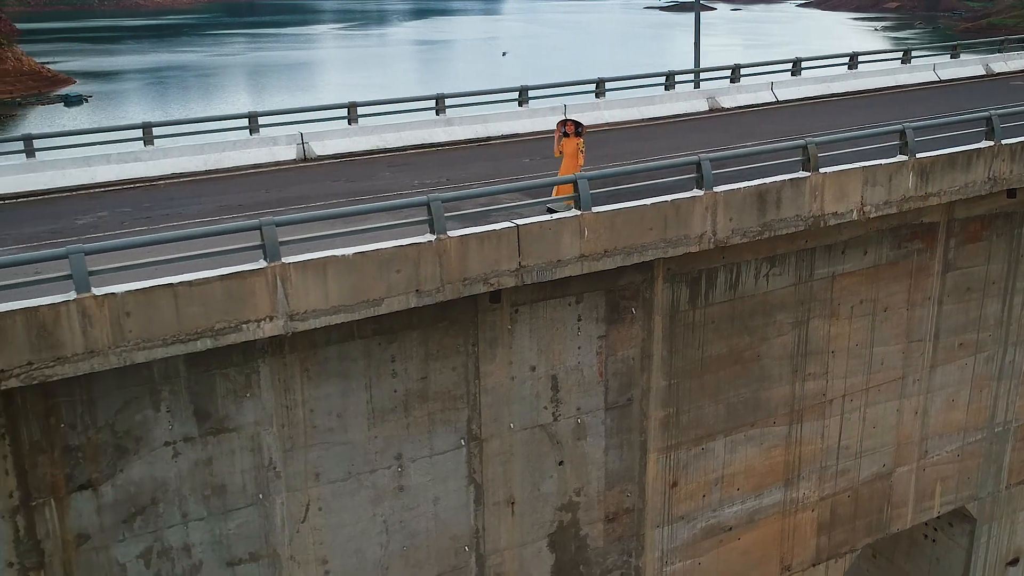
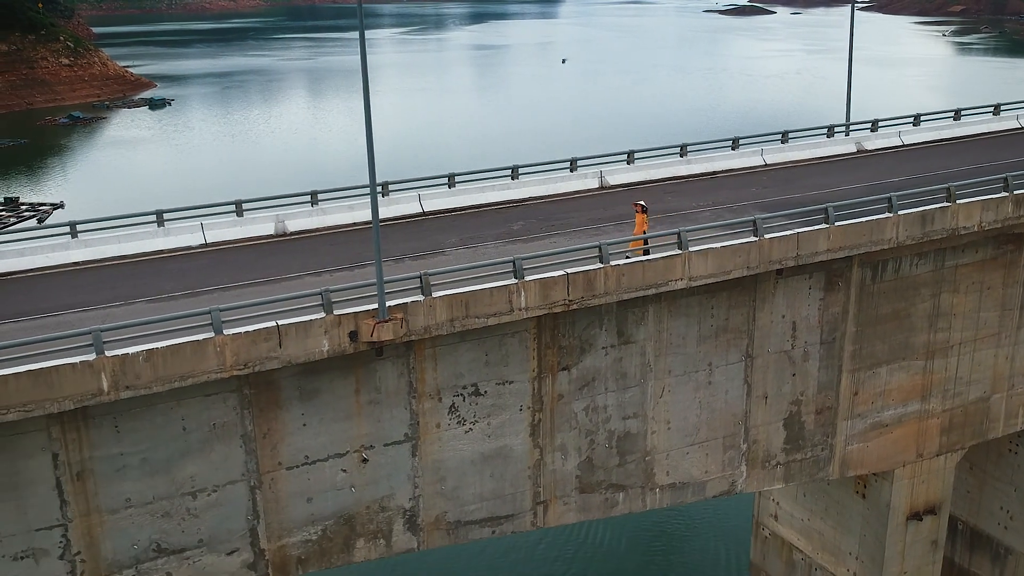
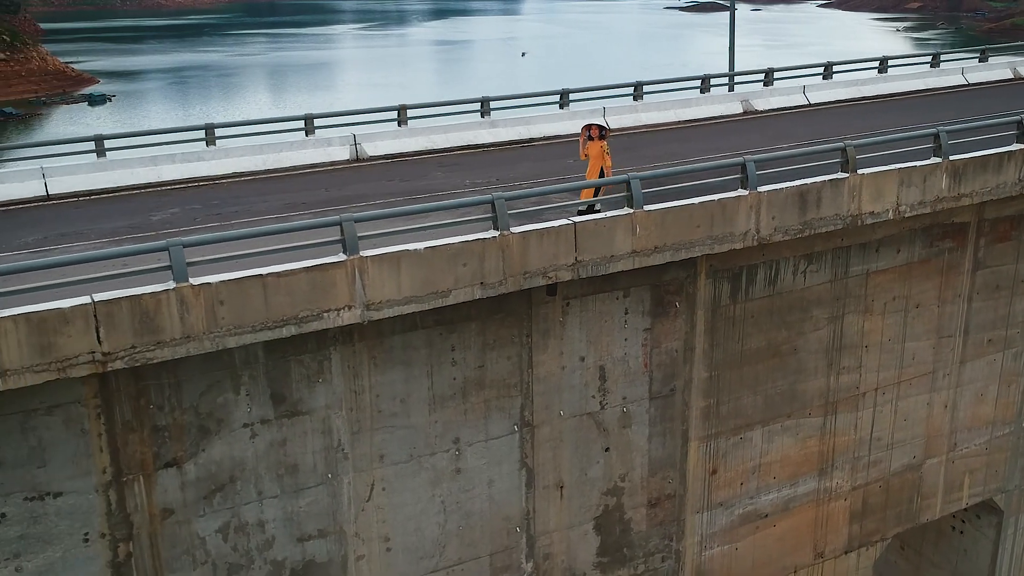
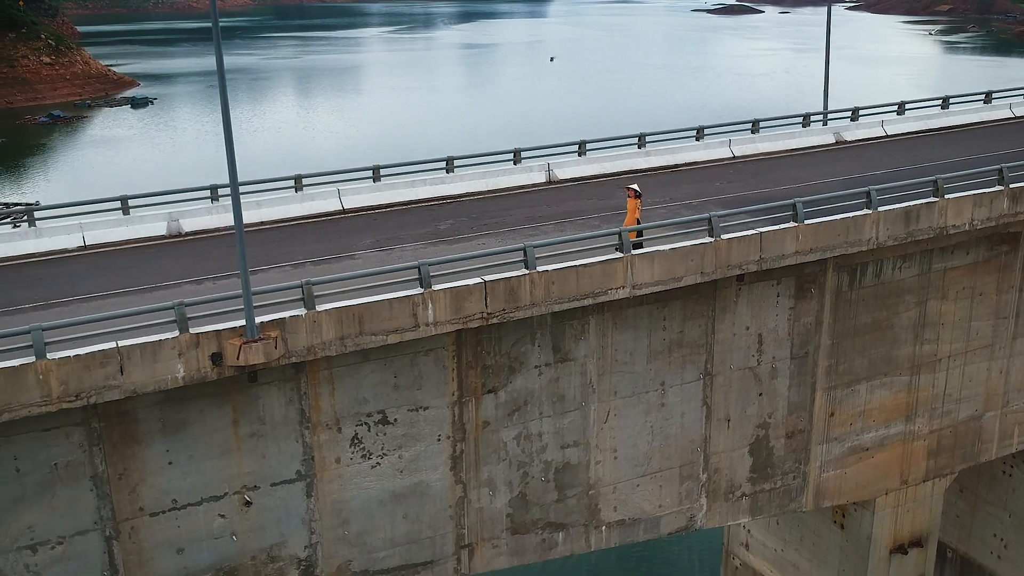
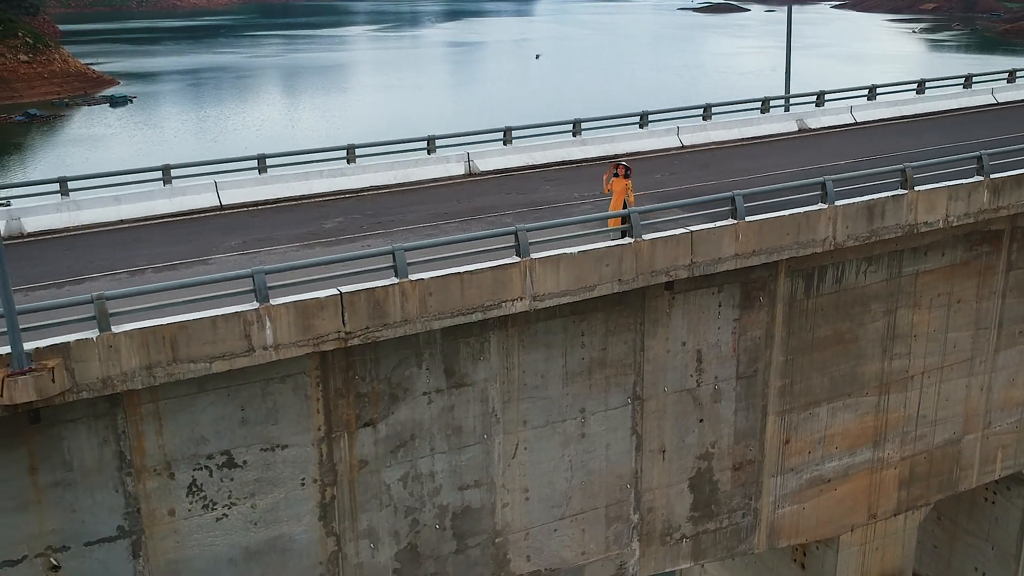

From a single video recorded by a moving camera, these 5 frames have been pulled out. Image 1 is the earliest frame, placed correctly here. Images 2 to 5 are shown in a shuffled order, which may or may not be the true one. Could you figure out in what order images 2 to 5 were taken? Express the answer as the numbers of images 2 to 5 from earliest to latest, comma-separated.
3, 5, 4, 2
